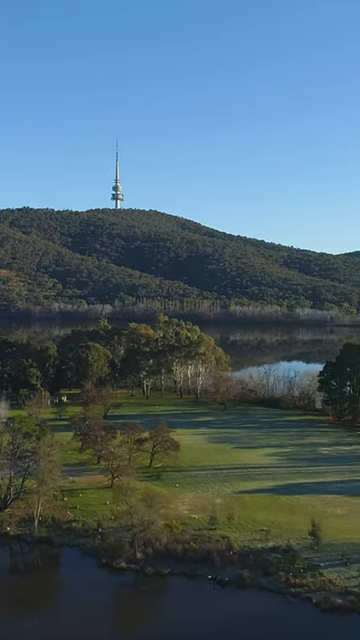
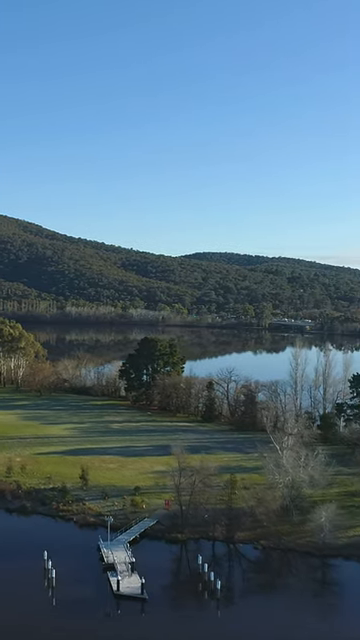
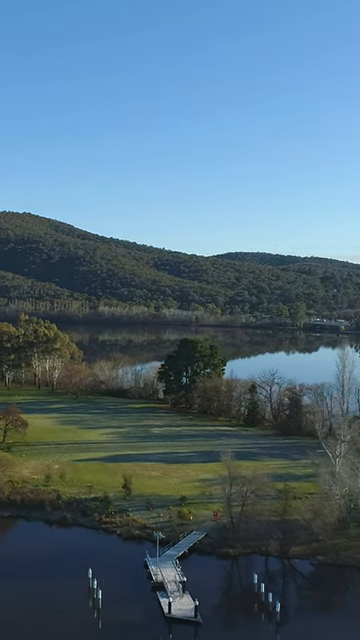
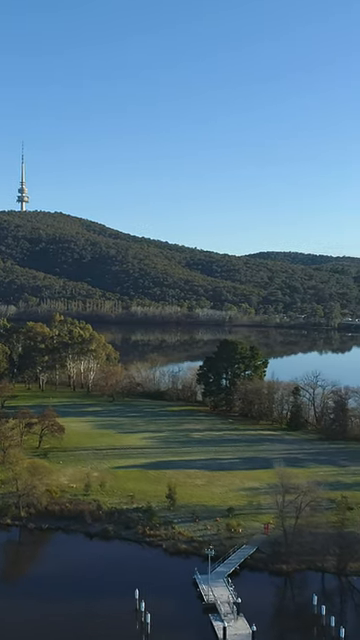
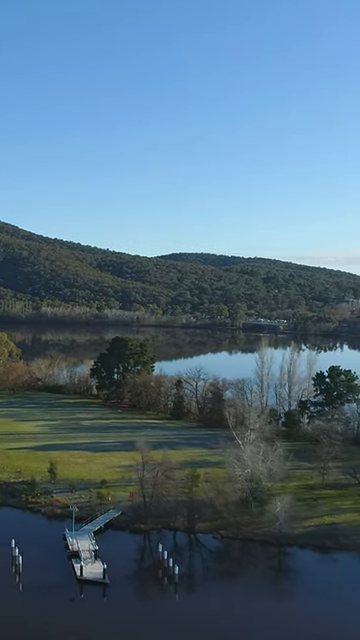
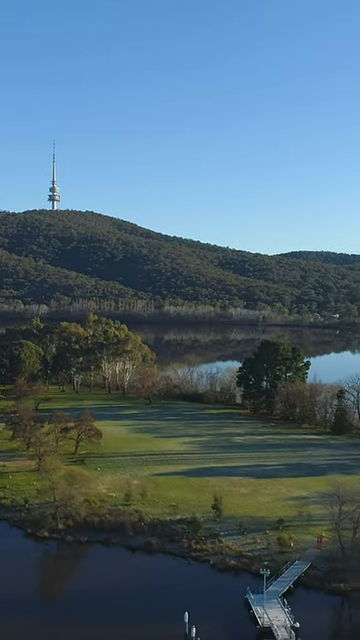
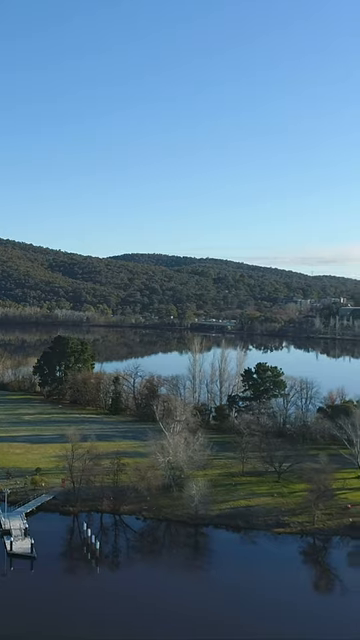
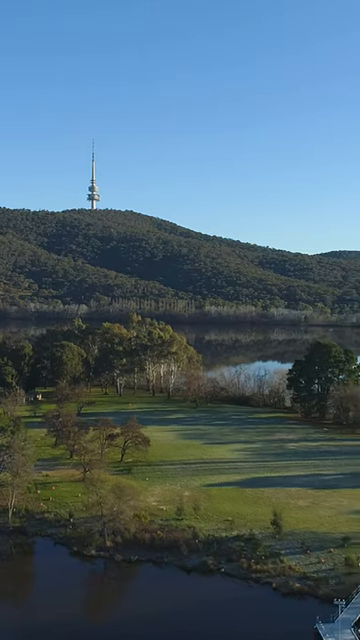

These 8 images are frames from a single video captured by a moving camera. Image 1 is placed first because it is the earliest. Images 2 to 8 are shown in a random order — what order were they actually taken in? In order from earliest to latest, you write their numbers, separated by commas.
8, 6, 4, 3, 2, 5, 7
